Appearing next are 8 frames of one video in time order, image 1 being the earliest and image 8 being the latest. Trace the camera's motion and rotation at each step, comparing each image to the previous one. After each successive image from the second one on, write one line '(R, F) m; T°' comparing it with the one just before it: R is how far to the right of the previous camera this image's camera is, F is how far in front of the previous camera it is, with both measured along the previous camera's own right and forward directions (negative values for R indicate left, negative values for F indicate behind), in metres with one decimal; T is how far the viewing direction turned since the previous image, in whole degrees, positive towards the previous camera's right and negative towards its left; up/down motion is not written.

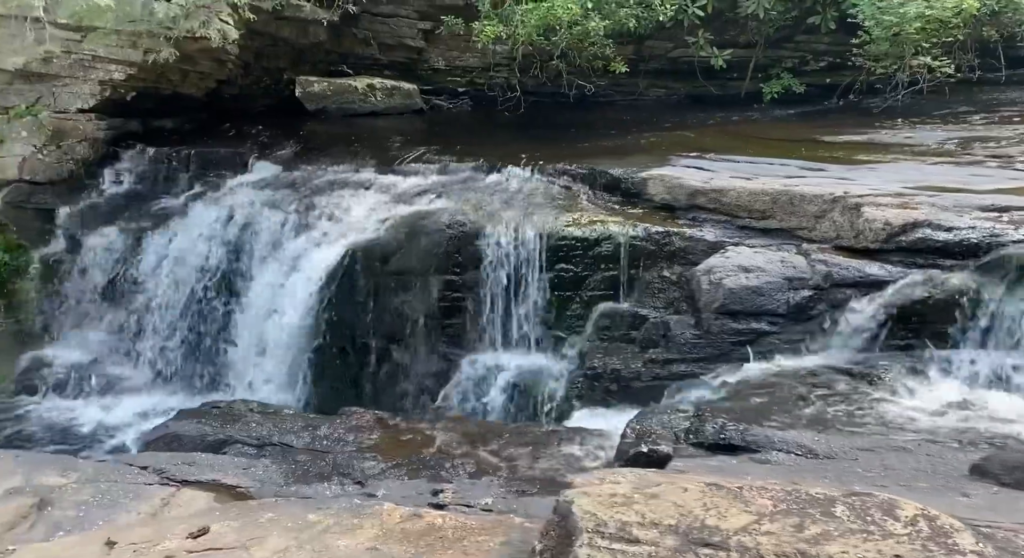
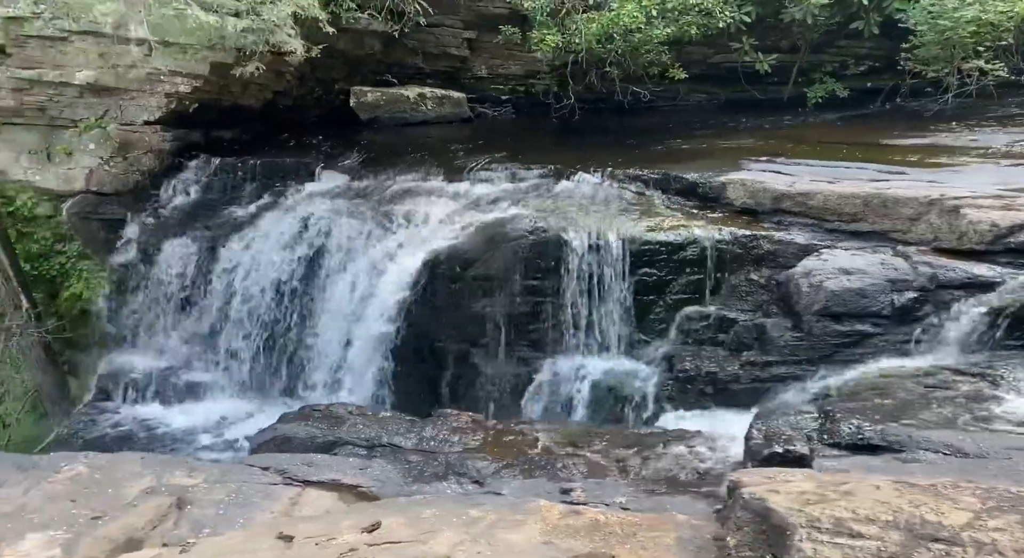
(-0.4, -0.1) m; -1°
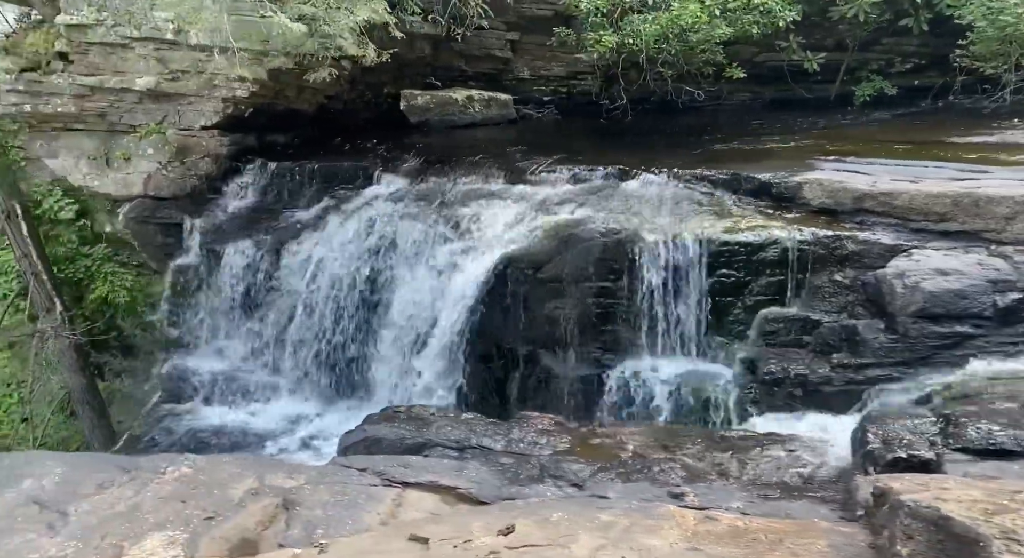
(-0.3, 0.0) m; -2°
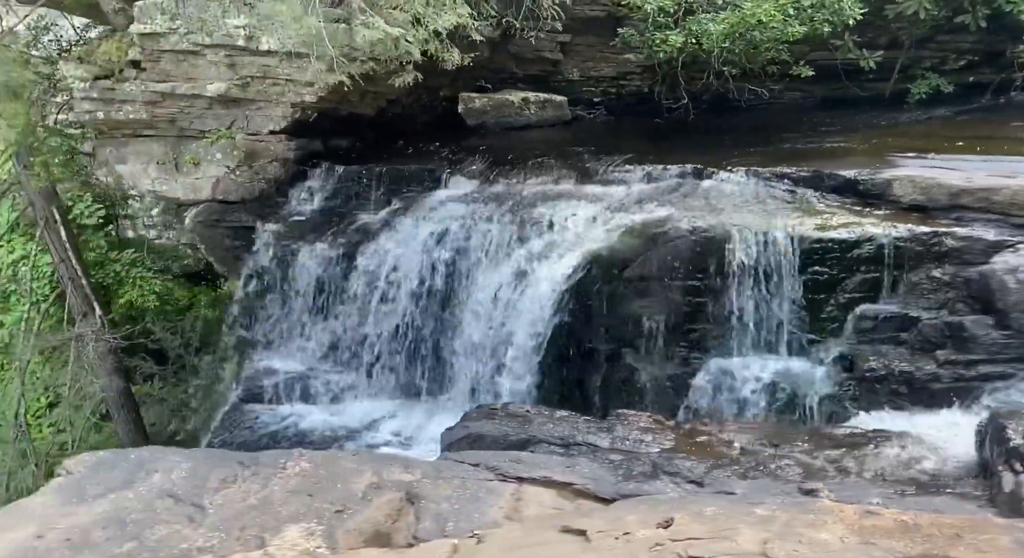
(-0.4, 0.0) m; -2°
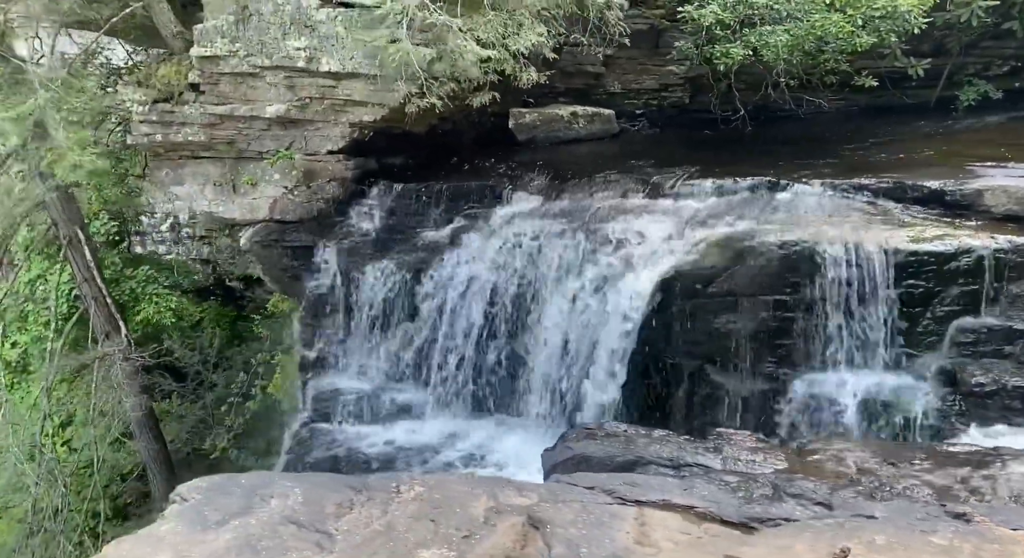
(-0.5, 0.0) m; -1°
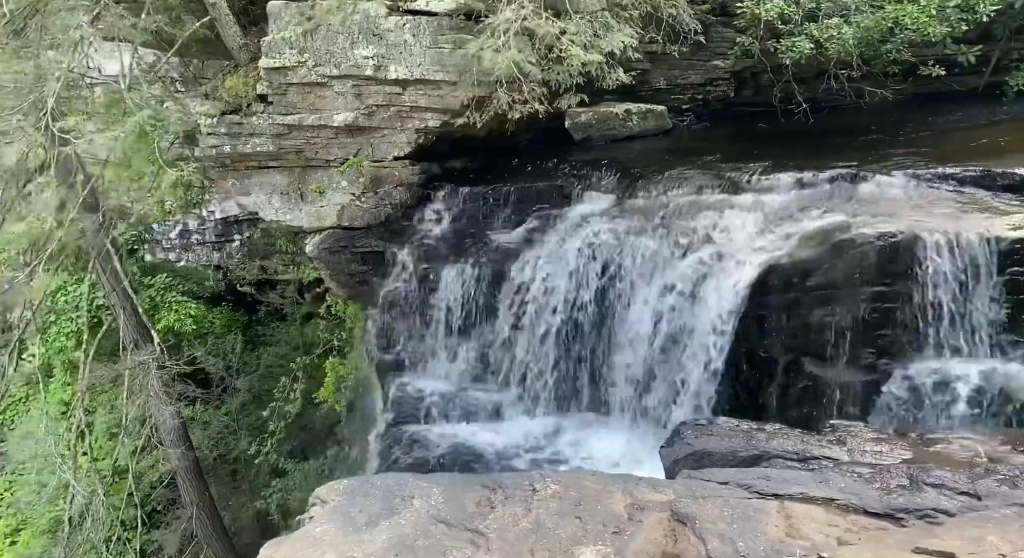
(-0.5, -0.1) m; -1°
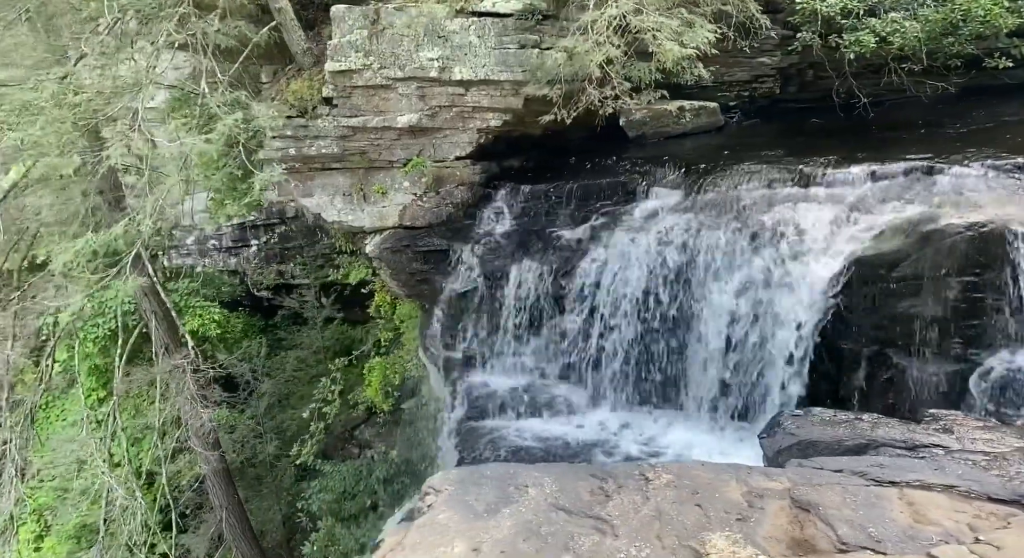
(-0.5, -0.1) m; -2°
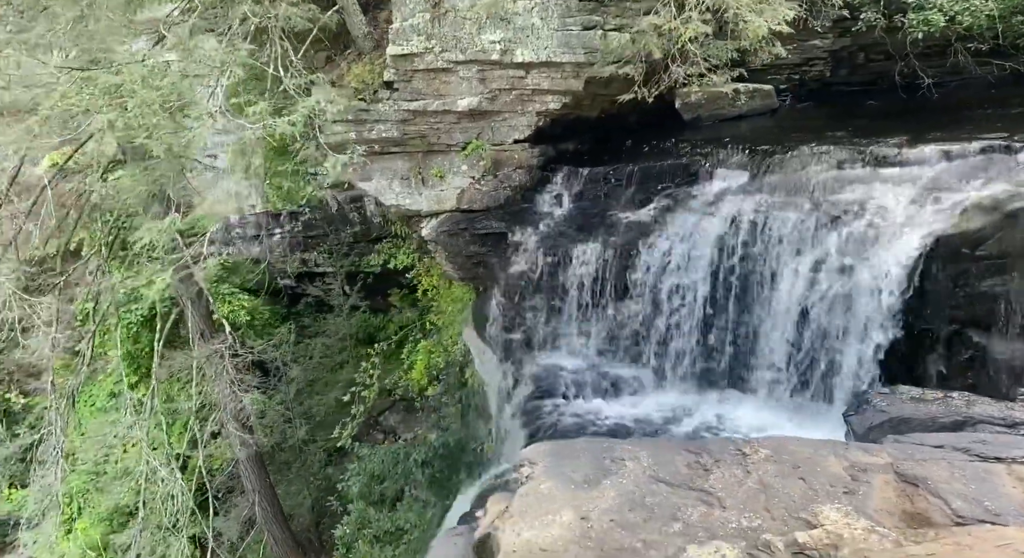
(-0.4, 0.0) m; -2°
